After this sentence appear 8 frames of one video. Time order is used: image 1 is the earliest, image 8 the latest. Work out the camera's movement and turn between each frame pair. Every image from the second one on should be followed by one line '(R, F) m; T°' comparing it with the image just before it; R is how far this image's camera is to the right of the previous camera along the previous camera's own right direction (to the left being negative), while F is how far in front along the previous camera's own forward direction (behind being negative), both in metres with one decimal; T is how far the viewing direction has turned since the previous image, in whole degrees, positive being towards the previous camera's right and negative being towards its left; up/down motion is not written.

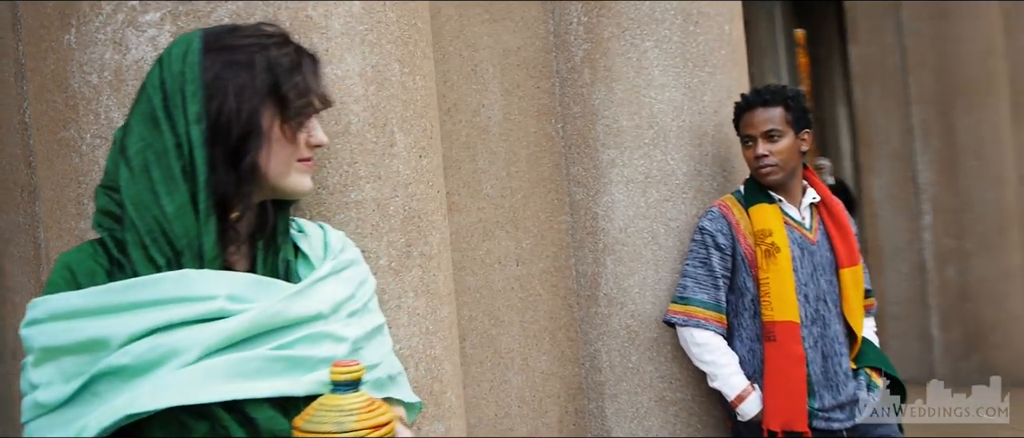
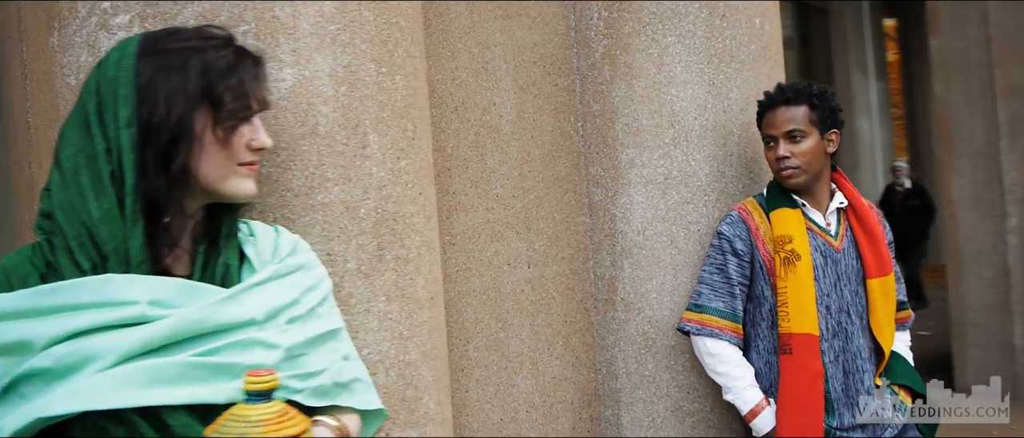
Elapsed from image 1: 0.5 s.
(+0.3, +0.1) m; -6°
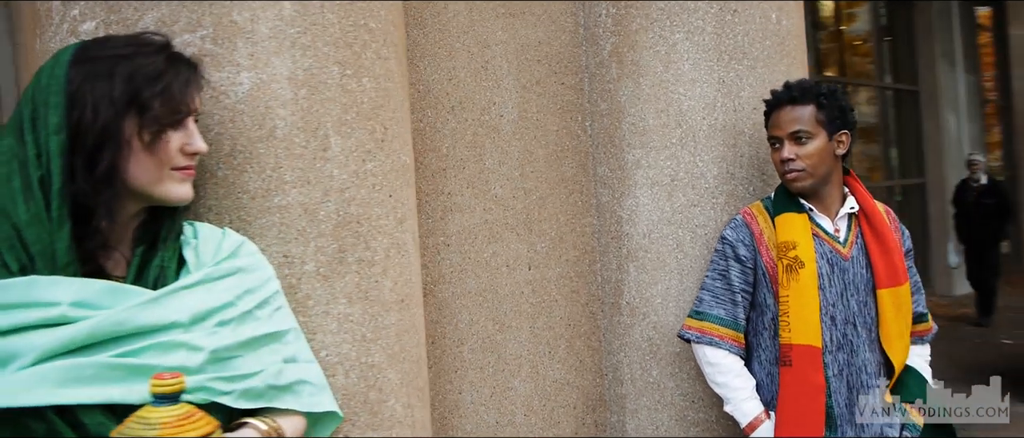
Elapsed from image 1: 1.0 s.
(+0.3, +0.1) m; -6°
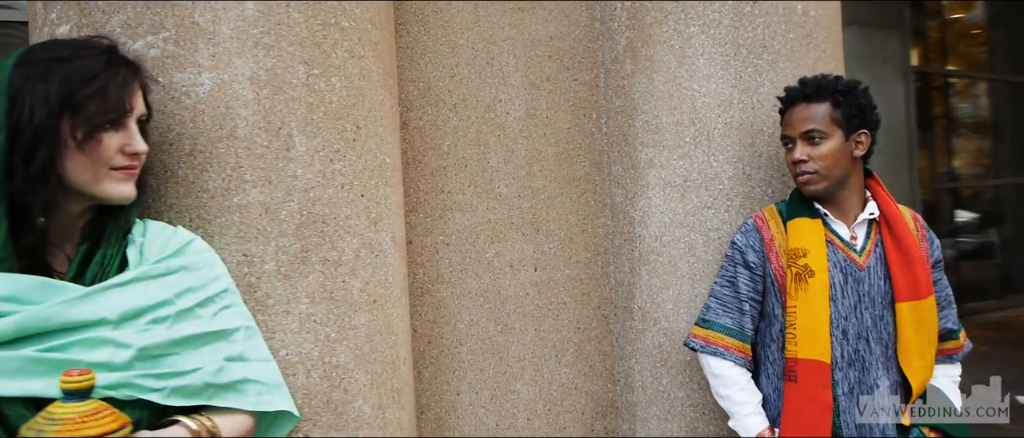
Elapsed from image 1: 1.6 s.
(+0.4, +0.1) m; -7°
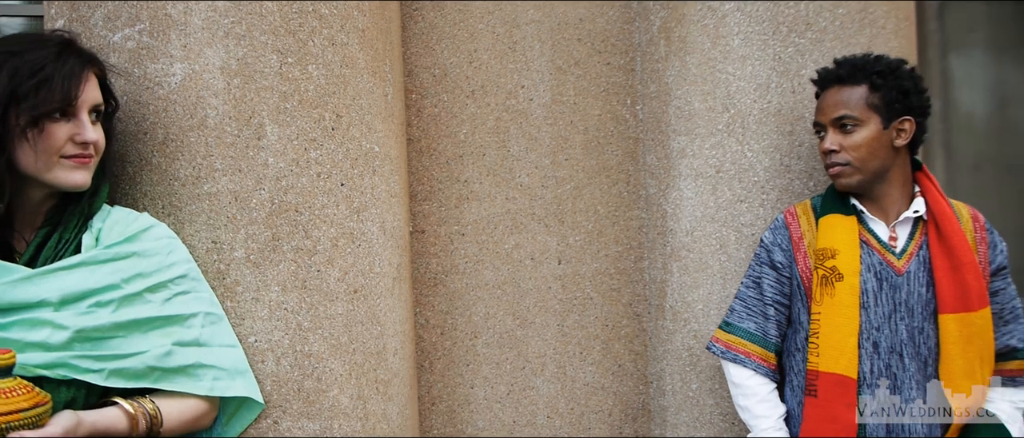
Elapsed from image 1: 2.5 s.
(+0.5, +0.1) m; -11°
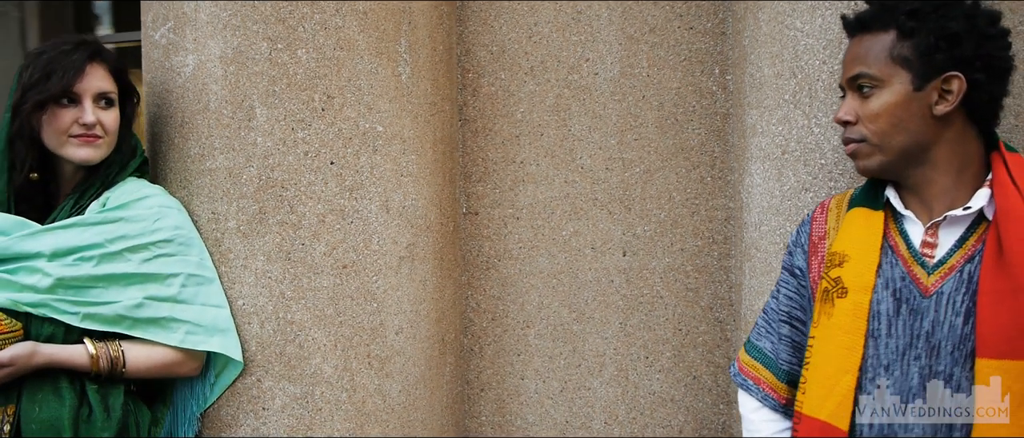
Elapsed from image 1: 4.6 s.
(+1.1, +0.5) m; -30°
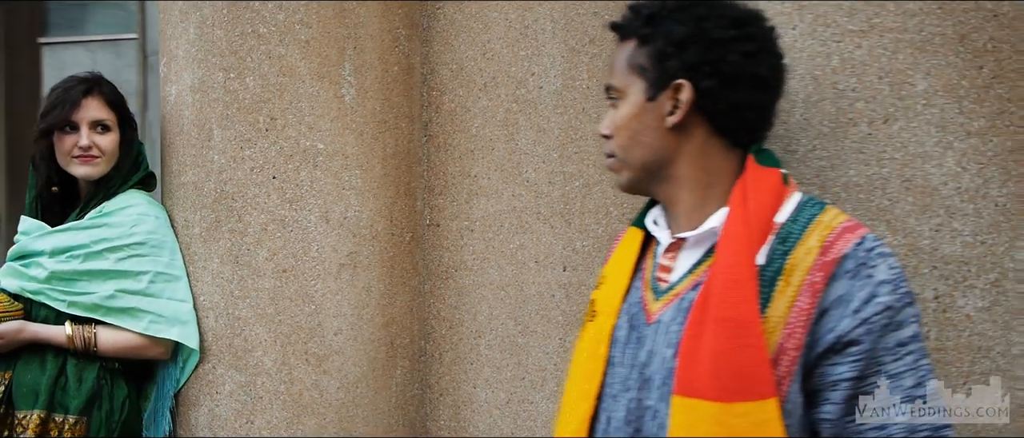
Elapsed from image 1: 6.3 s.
(+1.1, +0.1) m; -20°
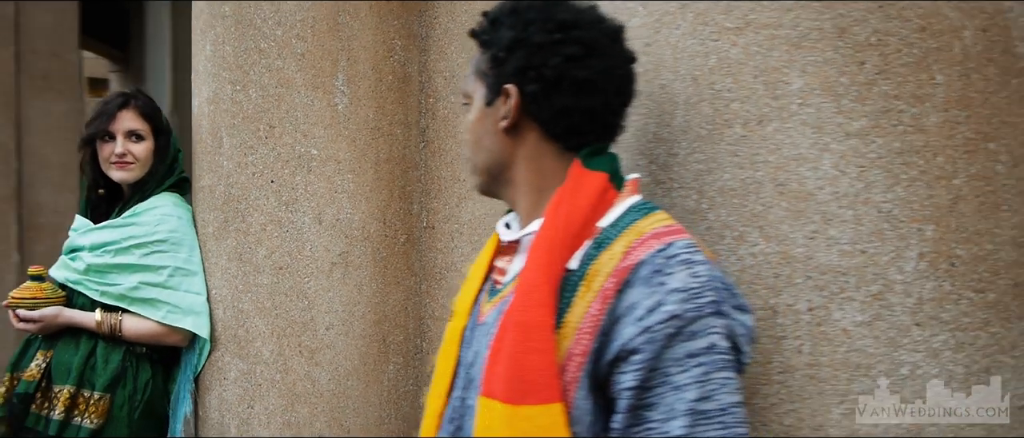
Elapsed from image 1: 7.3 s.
(+0.6, 0.0) m; -12°
